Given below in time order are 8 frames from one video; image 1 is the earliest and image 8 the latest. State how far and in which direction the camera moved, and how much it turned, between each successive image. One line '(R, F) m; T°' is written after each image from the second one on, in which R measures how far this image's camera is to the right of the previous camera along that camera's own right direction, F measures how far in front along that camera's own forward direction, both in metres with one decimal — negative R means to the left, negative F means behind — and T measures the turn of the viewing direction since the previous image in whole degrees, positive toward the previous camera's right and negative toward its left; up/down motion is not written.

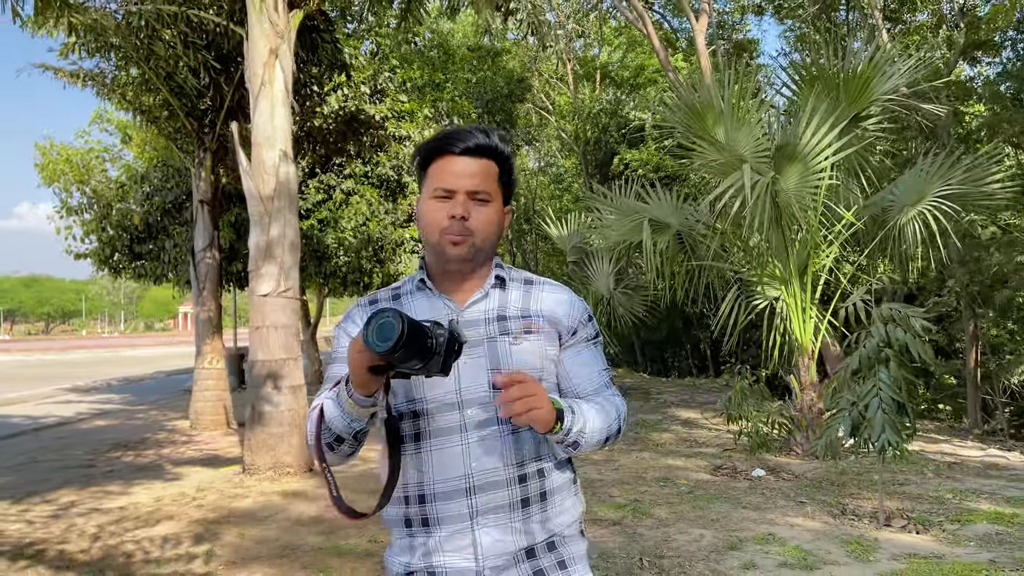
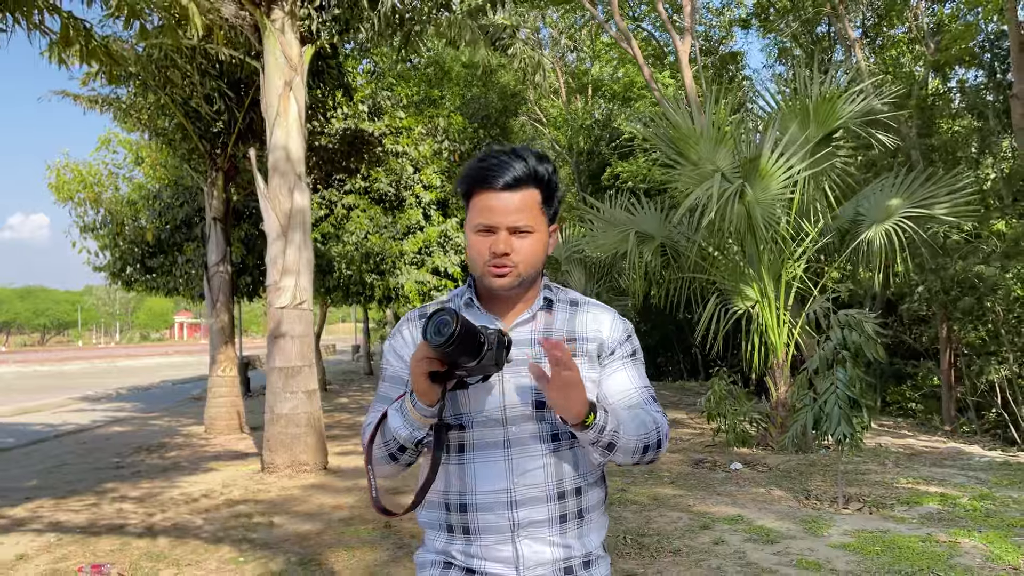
(0.0, -0.6) m; 0°
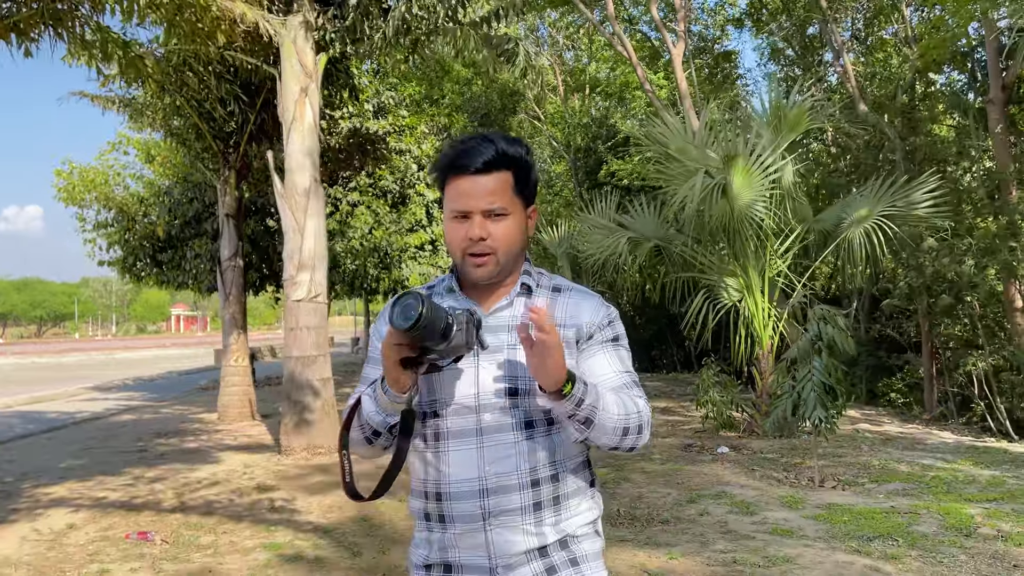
(-0.1, -0.4) m; 0°
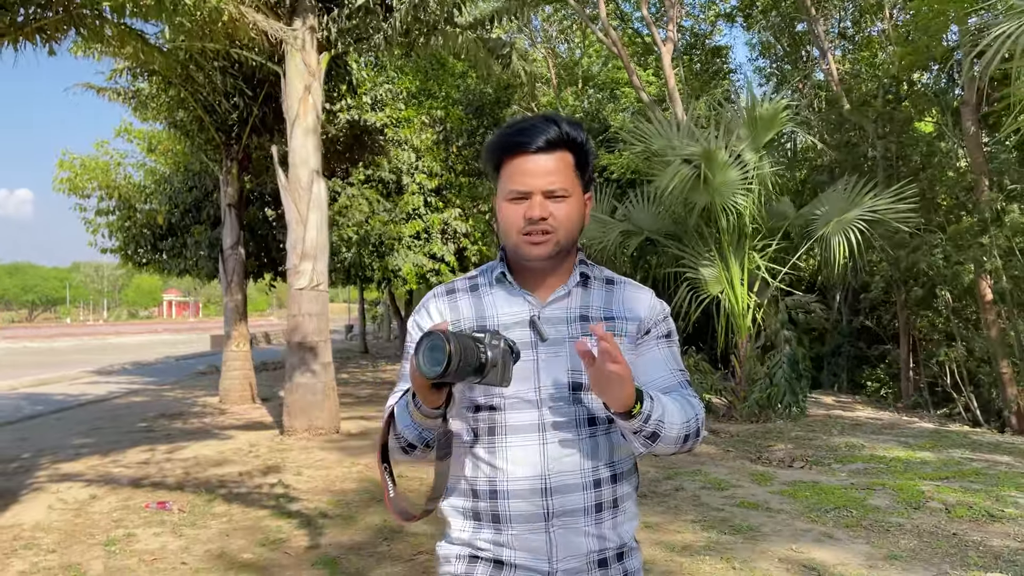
(0.0, -0.4) m; +1°
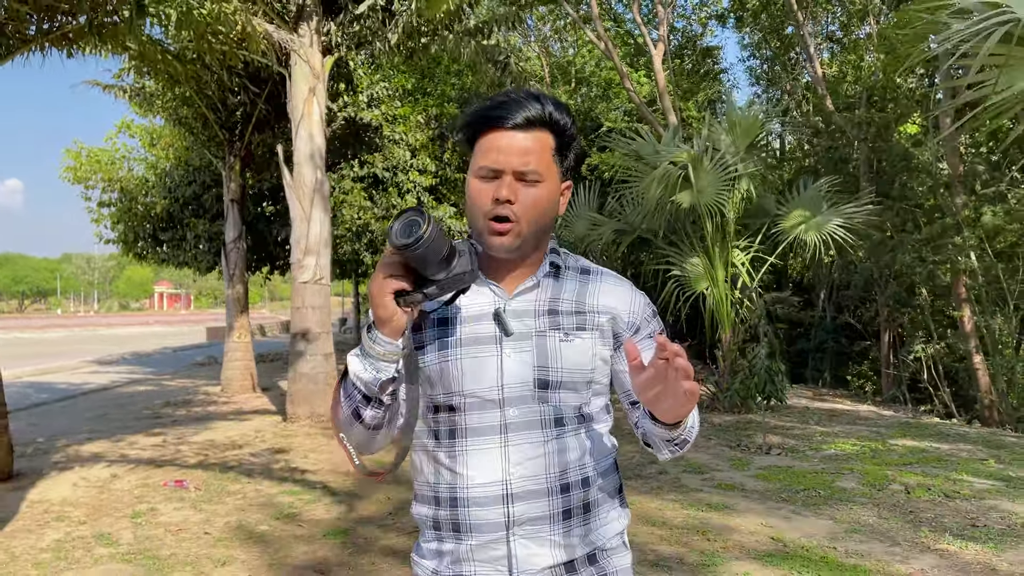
(0.0, -0.4) m; +1°
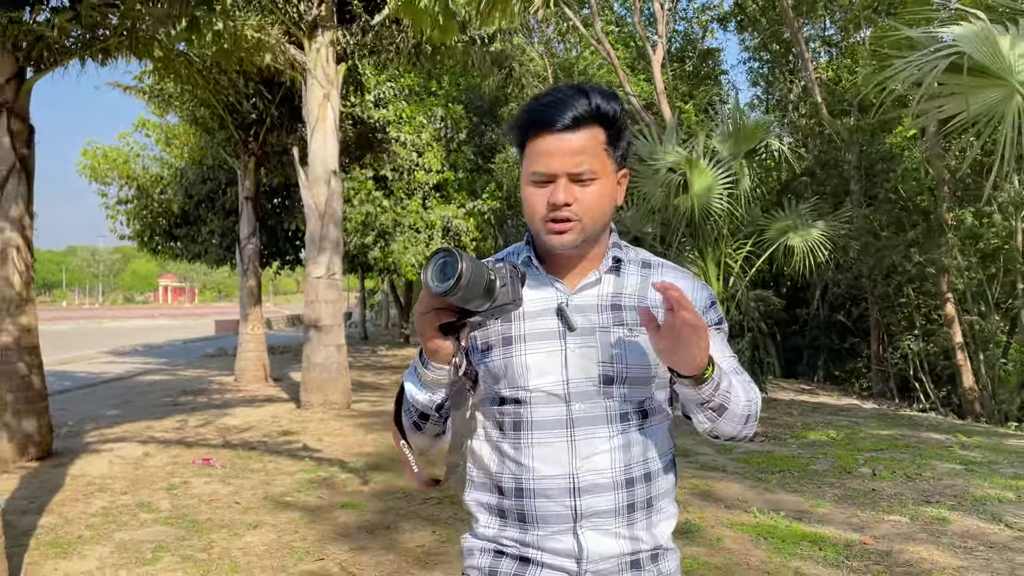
(0.0, -0.4) m; 0°
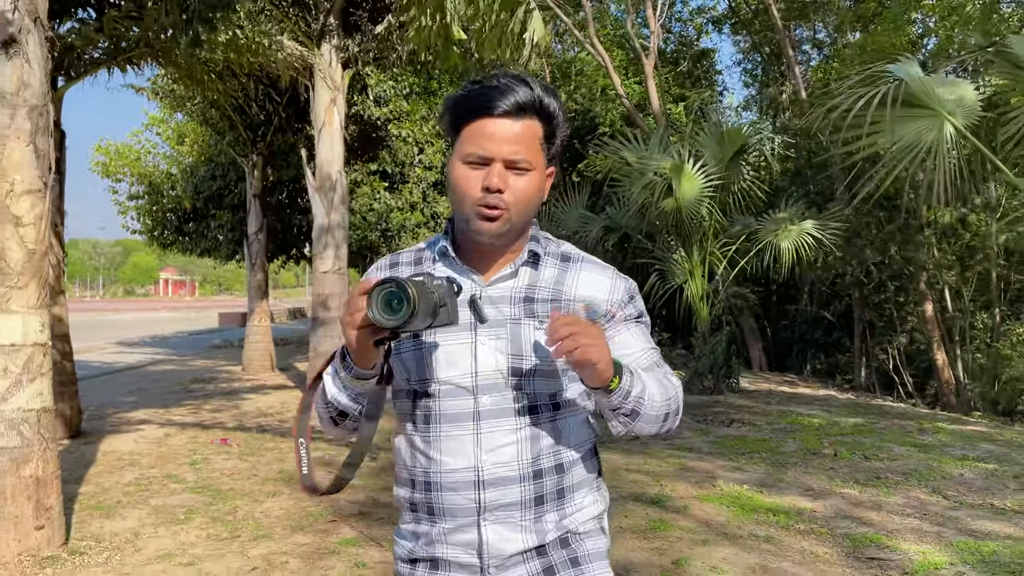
(0.0, -0.5) m; 0°
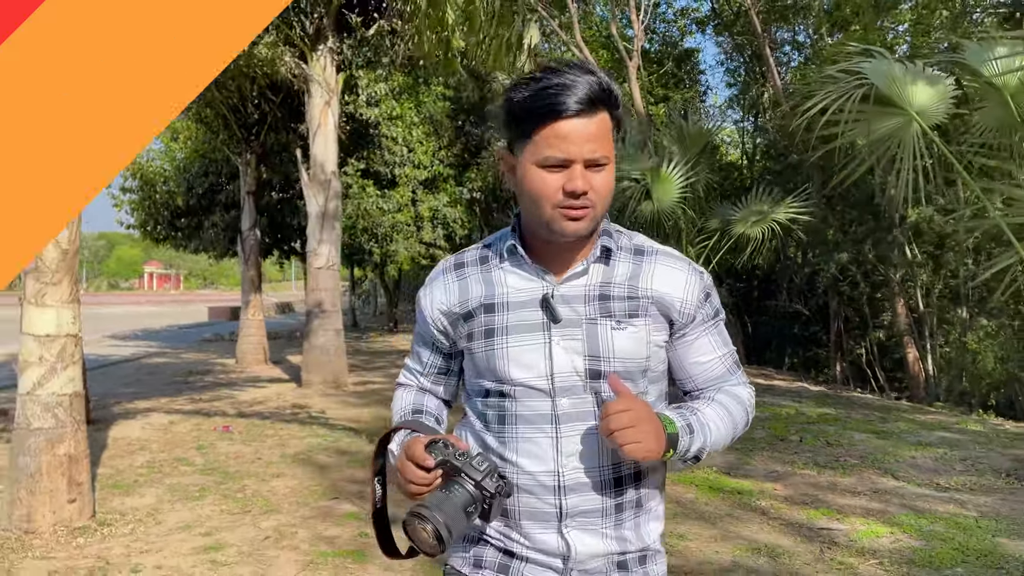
(0.0, -0.4) m; +1°
